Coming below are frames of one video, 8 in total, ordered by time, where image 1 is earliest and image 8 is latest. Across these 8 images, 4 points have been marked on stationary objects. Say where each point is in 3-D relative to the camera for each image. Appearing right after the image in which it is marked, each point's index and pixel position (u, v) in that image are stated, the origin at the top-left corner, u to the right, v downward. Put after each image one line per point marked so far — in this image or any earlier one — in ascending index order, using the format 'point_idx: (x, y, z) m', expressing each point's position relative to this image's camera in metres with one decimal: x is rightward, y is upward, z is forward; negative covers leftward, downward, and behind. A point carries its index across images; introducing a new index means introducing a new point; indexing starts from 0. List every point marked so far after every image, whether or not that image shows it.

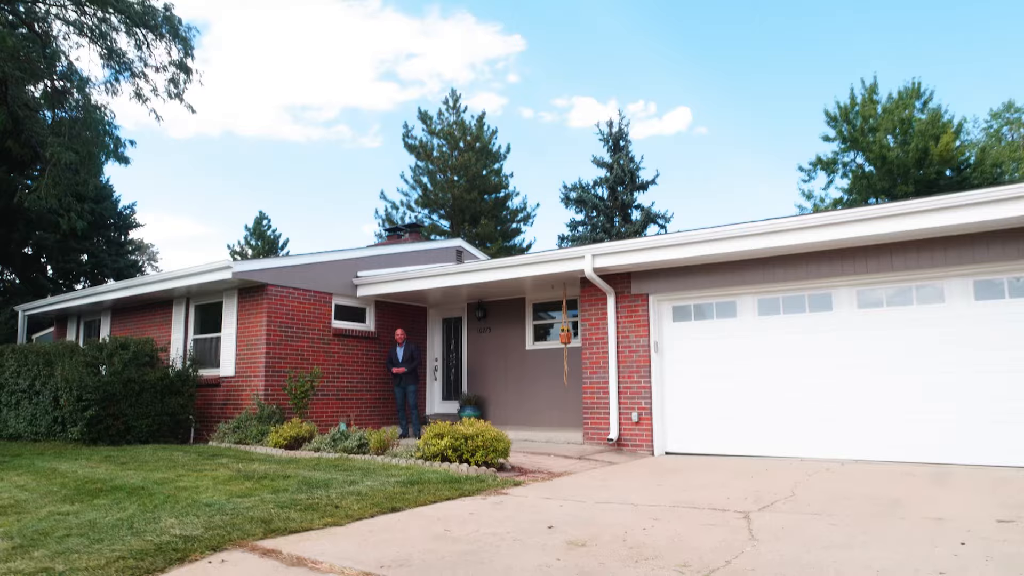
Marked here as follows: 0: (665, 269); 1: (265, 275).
0: (+1.9, +0.2, +9.1) m
1: (-3.5, +0.2, +10.4) m
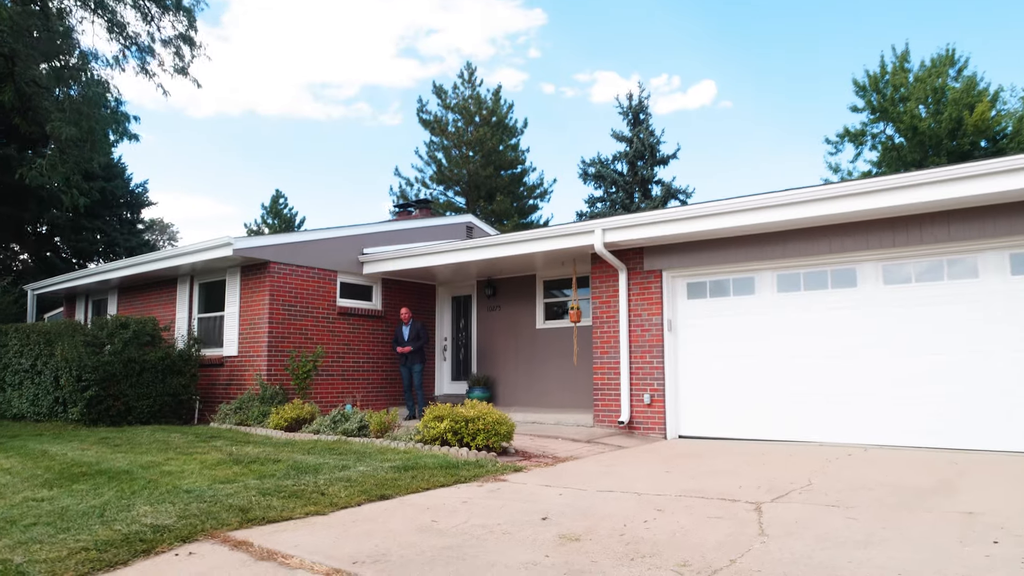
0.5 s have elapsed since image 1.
0: (+2.0, +0.5, +8.7) m
1: (-3.4, +0.5, +10.1) m
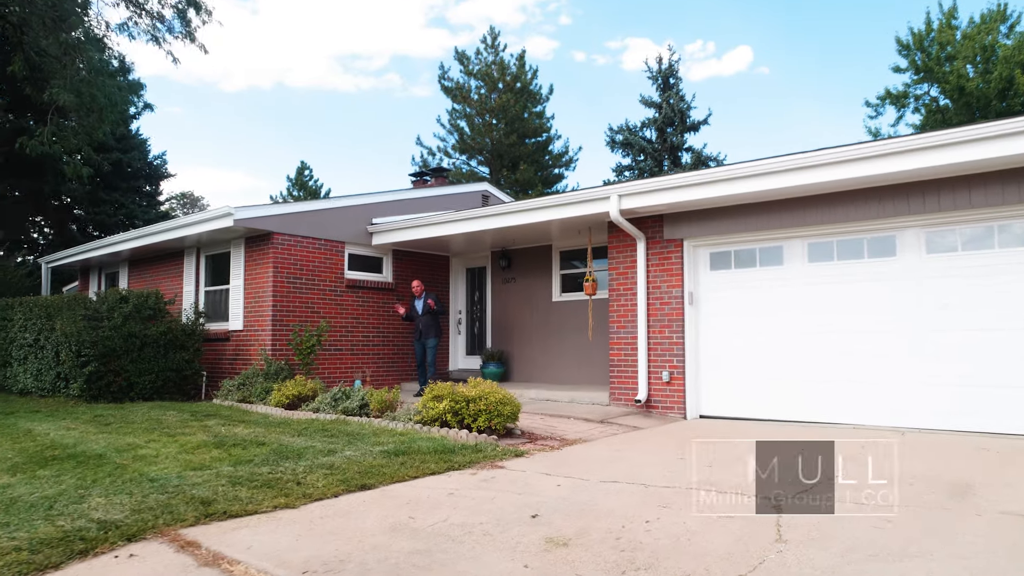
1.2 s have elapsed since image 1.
0: (+2.1, +0.8, +8.1) m
1: (-3.2, +0.9, +9.7) m
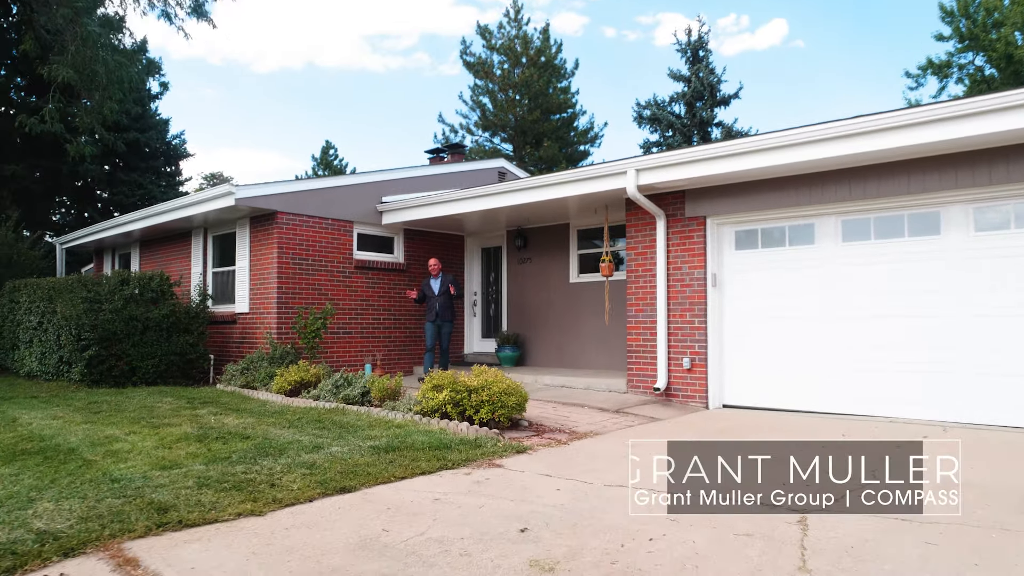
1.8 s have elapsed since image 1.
0: (+2.2, +1.0, +7.5) m
1: (-3.0, +1.1, +9.4) m
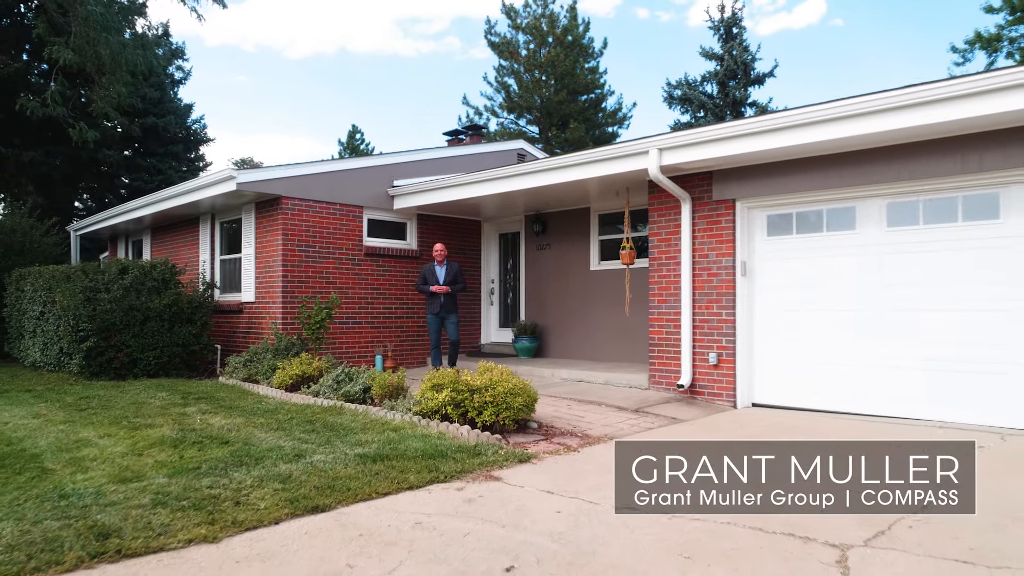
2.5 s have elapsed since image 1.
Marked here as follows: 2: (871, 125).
0: (+2.3, +1.1, +6.9) m
1: (-2.9, +1.2, +8.9) m
2: (+2.8, +1.3, +5.7) m
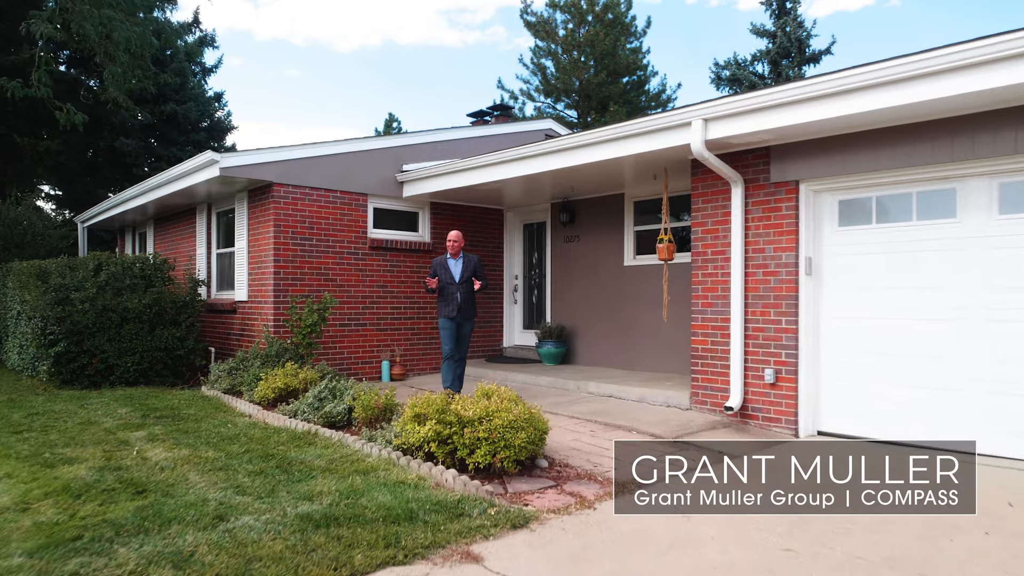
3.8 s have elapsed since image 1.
0: (+2.4, +1.1, +5.5) m
1: (-2.6, +1.3, +7.9) m
2: (+2.8, +1.2, +4.3) m
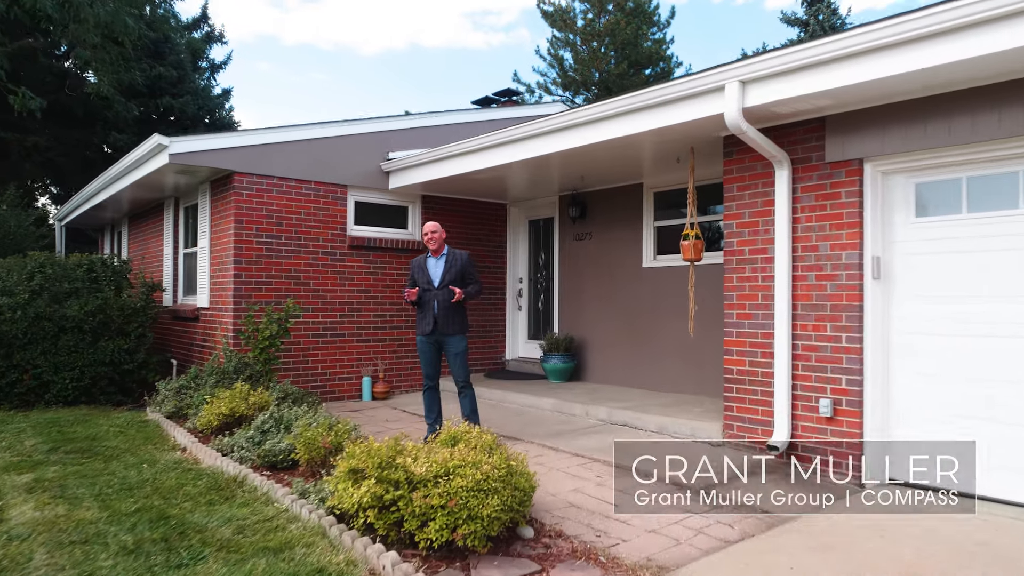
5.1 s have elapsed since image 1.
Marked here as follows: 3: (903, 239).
0: (+2.3, +1.1, +4.3) m
1: (-2.6, +1.2, +6.8) m
2: (+2.7, +1.2, +3.1) m
3: (+2.4, +0.3, +4.4) m
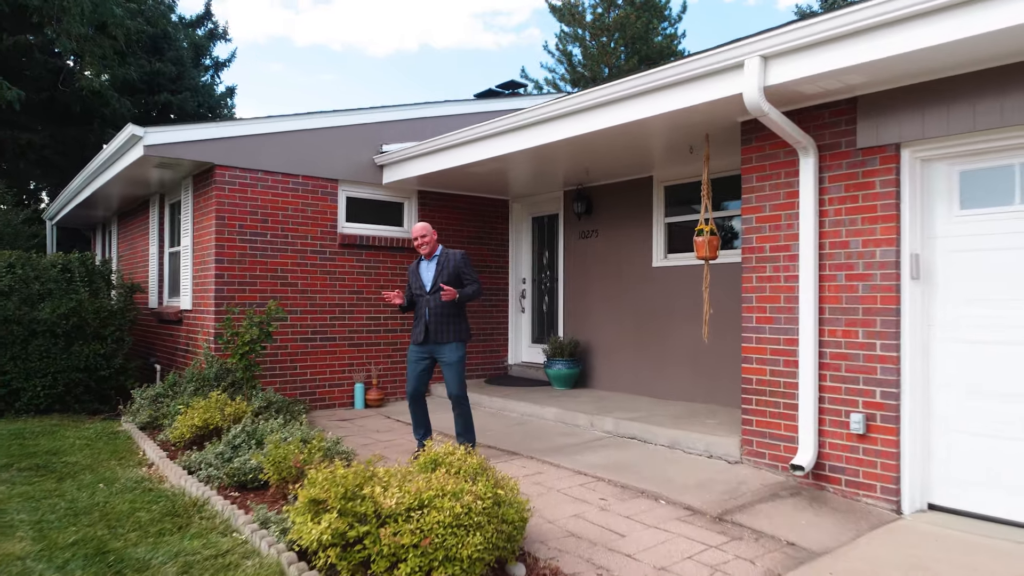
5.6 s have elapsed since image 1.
0: (+2.2, +1.1, +3.8) m
1: (-2.6, +1.2, +6.4) m
2: (+2.6, +1.2, +2.6) m
3: (+2.4, +0.3, +3.9) m
